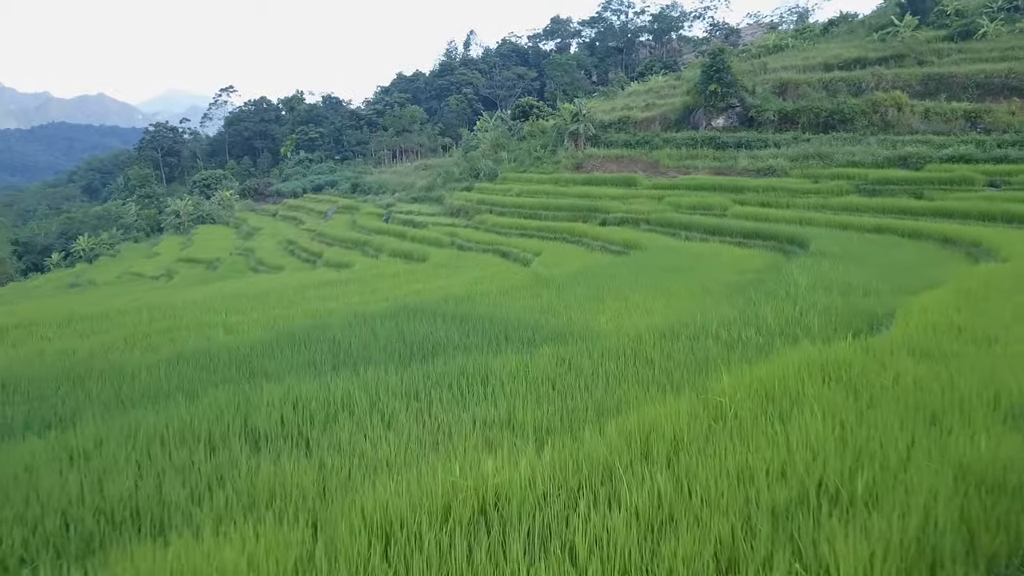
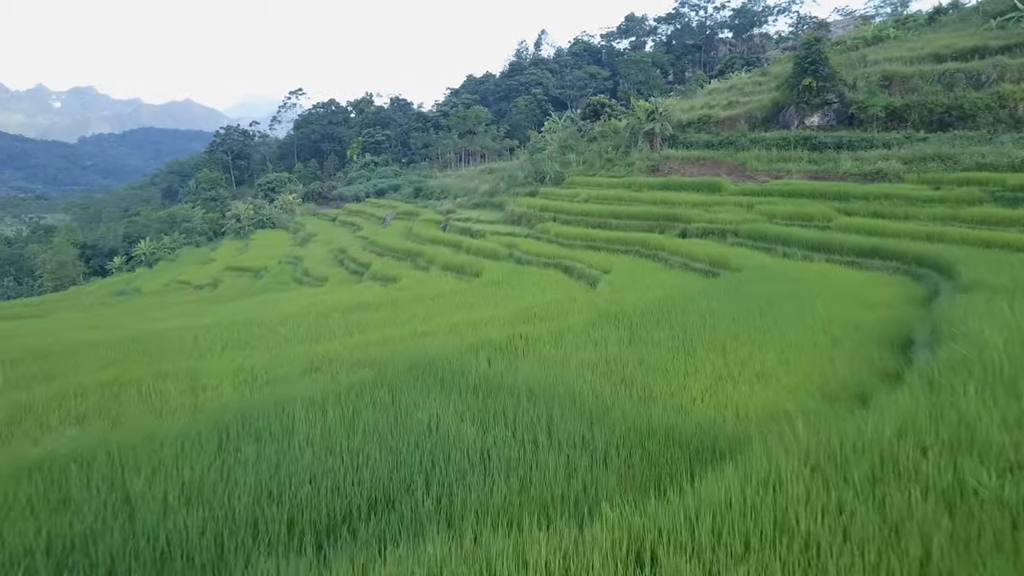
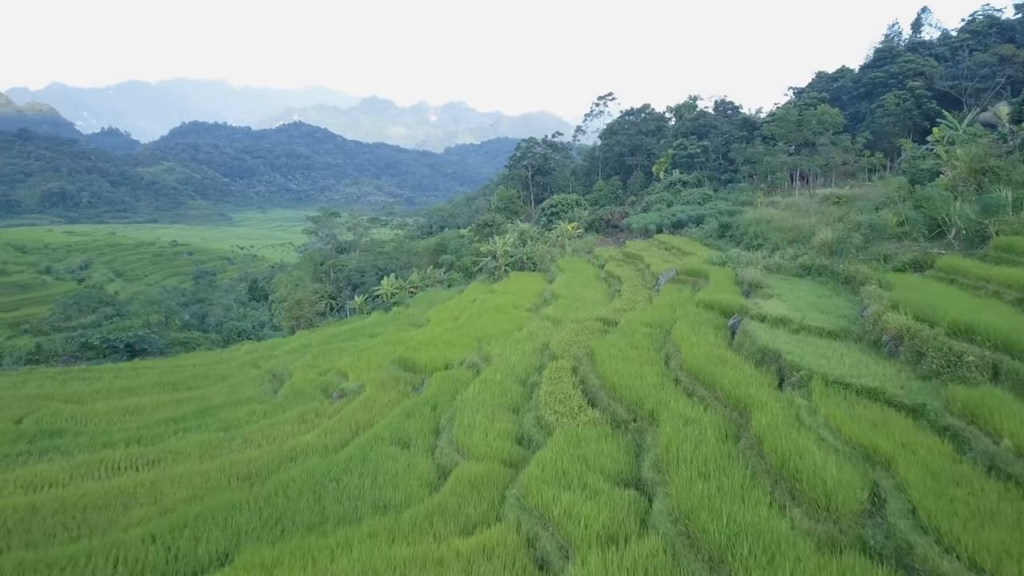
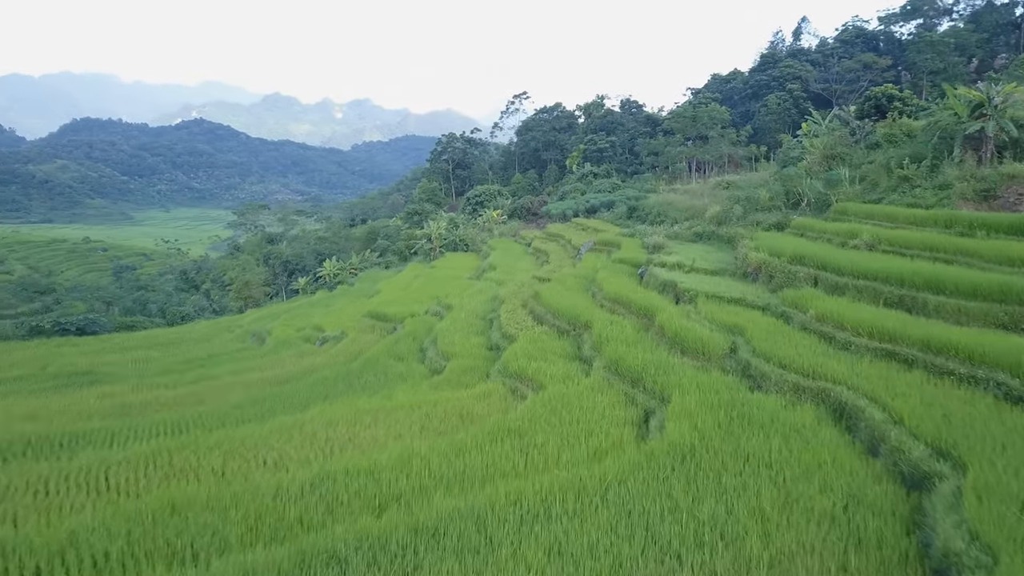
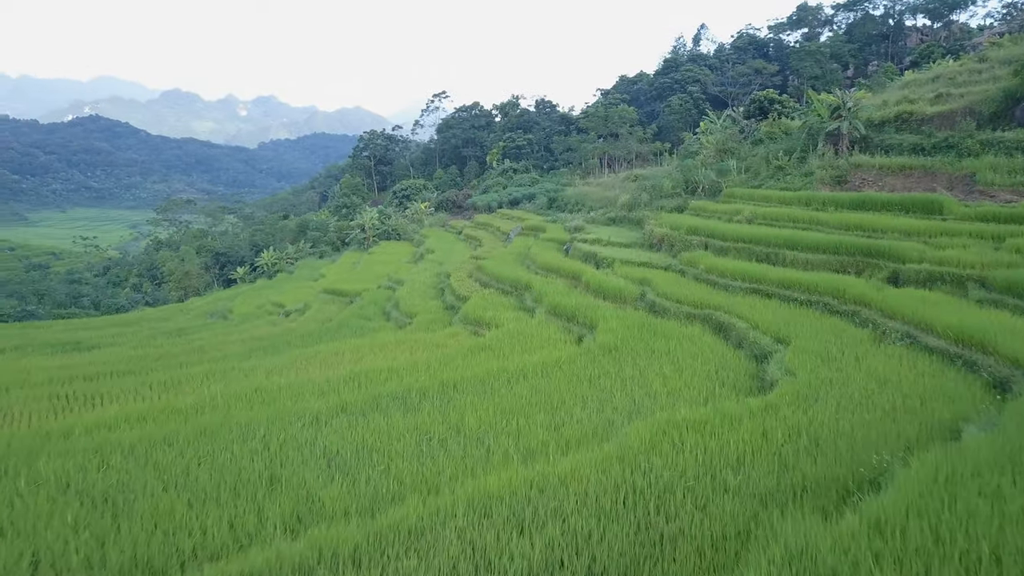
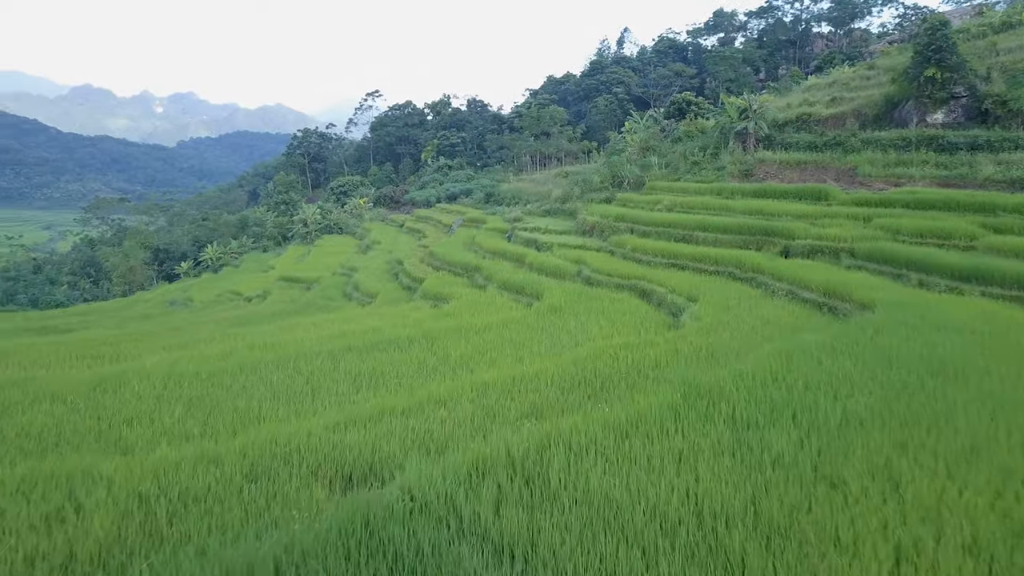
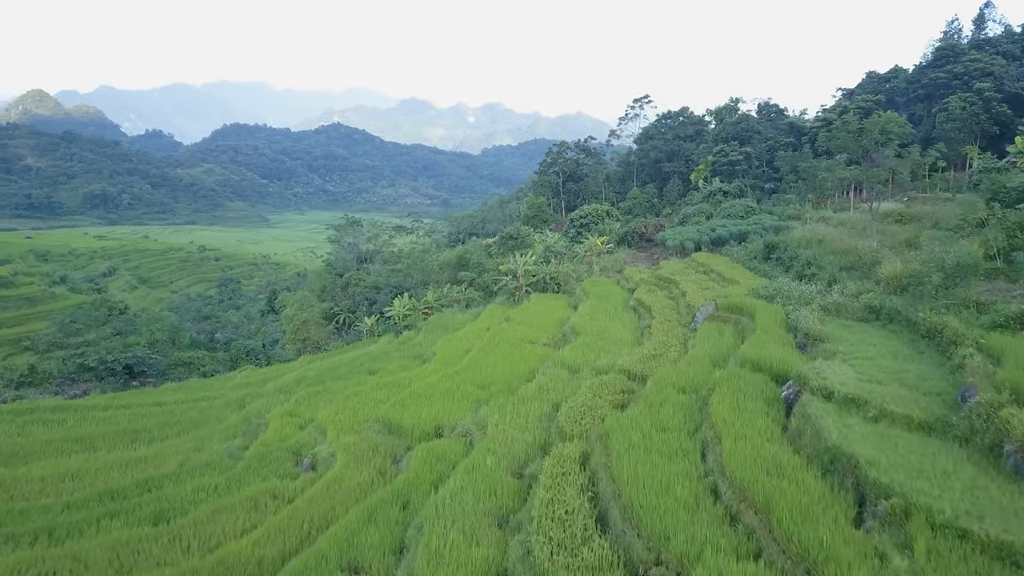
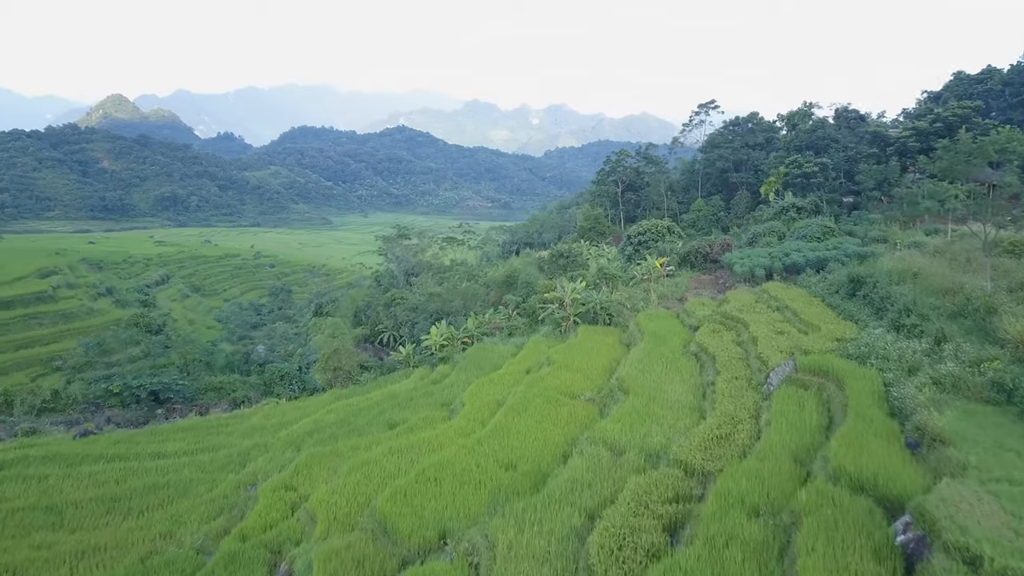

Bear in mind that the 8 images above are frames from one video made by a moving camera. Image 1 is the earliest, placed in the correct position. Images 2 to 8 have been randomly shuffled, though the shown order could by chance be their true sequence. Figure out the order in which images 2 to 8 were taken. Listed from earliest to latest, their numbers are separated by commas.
2, 6, 5, 4, 3, 7, 8
